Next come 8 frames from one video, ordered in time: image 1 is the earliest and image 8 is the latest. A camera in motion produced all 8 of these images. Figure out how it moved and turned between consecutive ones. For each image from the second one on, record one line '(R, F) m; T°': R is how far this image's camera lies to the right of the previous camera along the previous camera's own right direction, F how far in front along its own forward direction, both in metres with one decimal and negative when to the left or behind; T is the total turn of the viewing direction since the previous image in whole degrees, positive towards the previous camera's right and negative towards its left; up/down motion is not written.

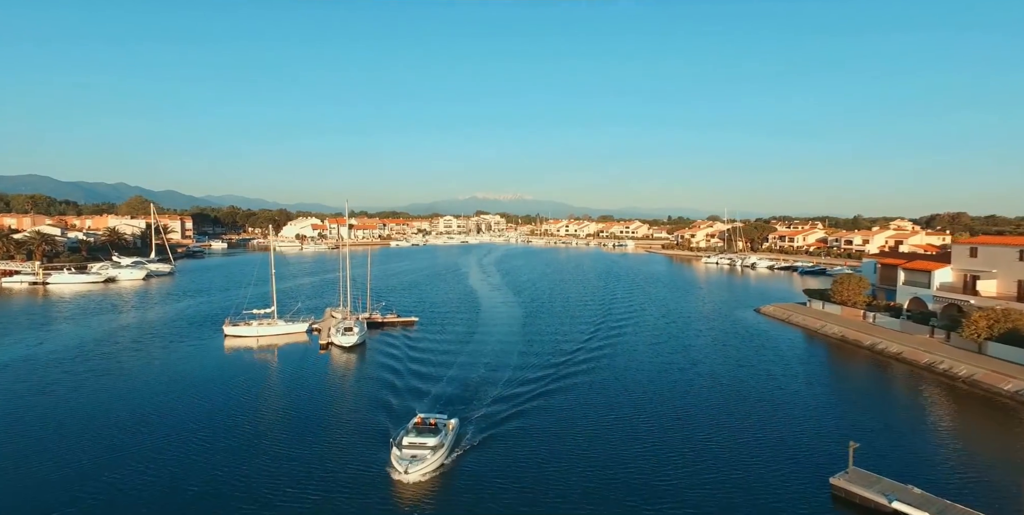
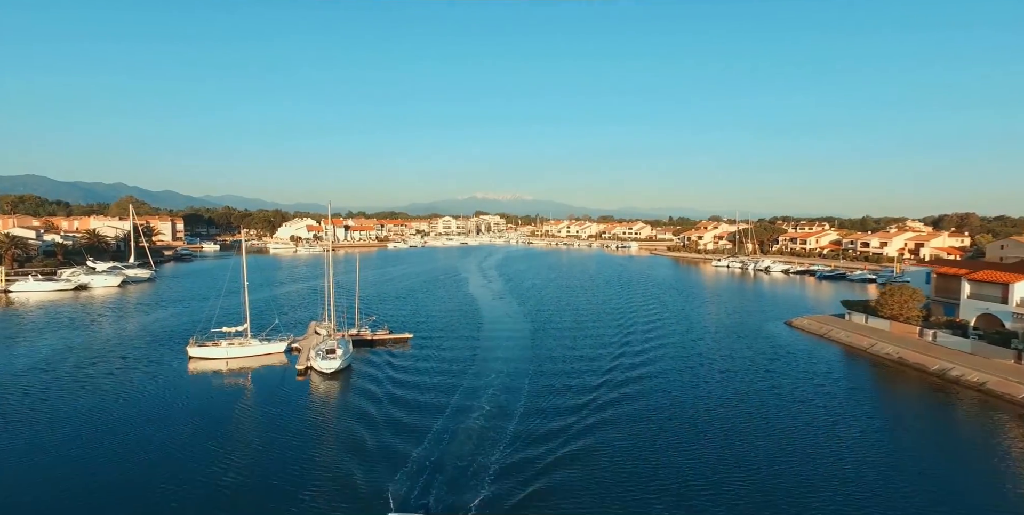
(-0.2, +1.8) m; 0°
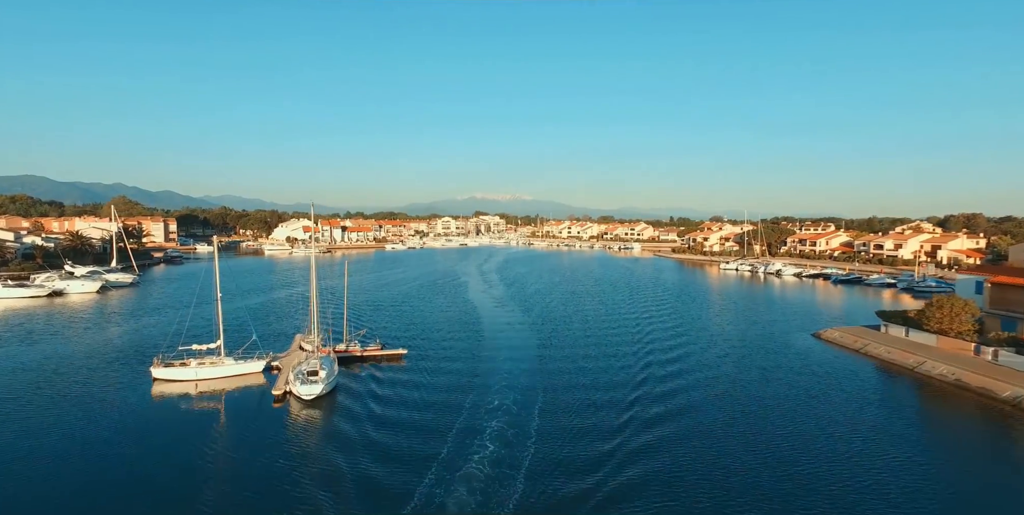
(-0.1, +1.4) m; 0°
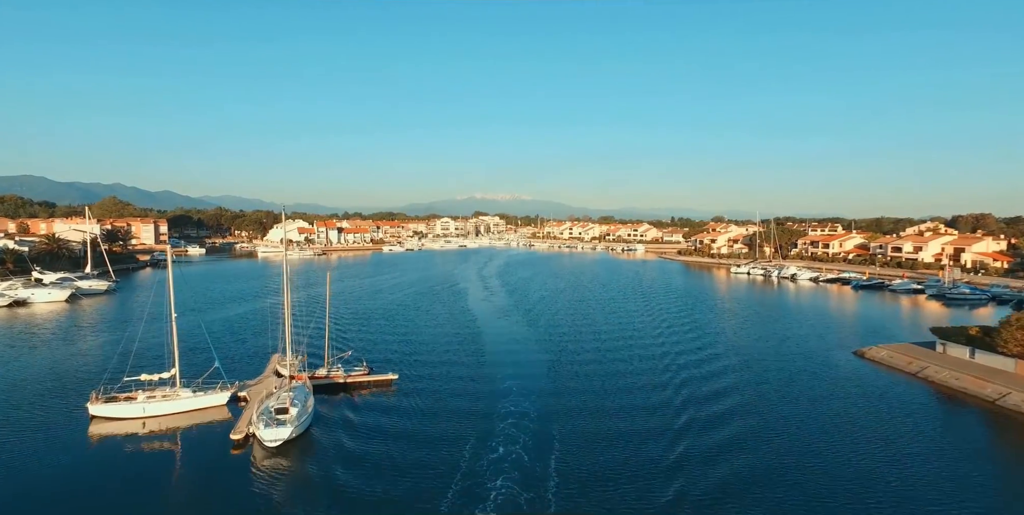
(-0.1, +1.7) m; 0°
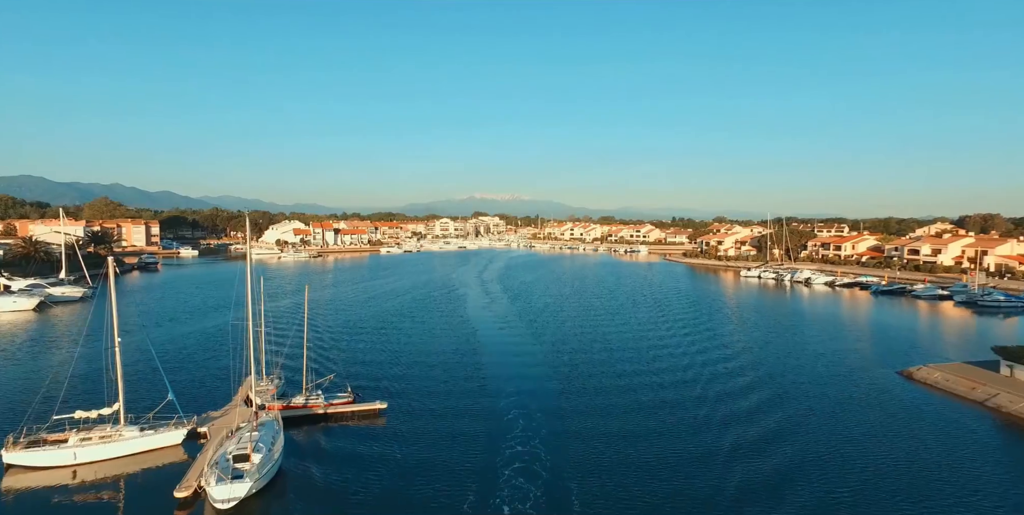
(-0.1, +1.5) m; 0°
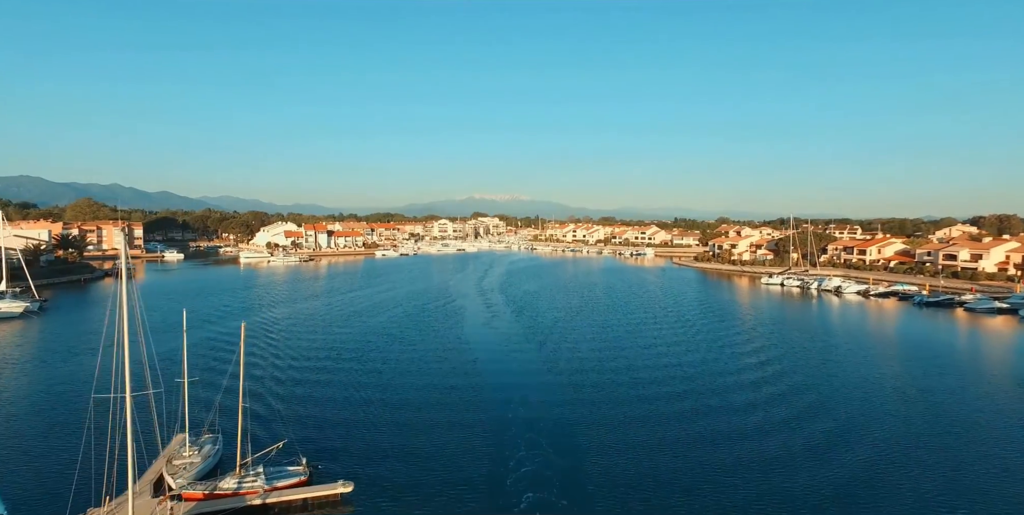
(-0.2, +2.8) m; 0°
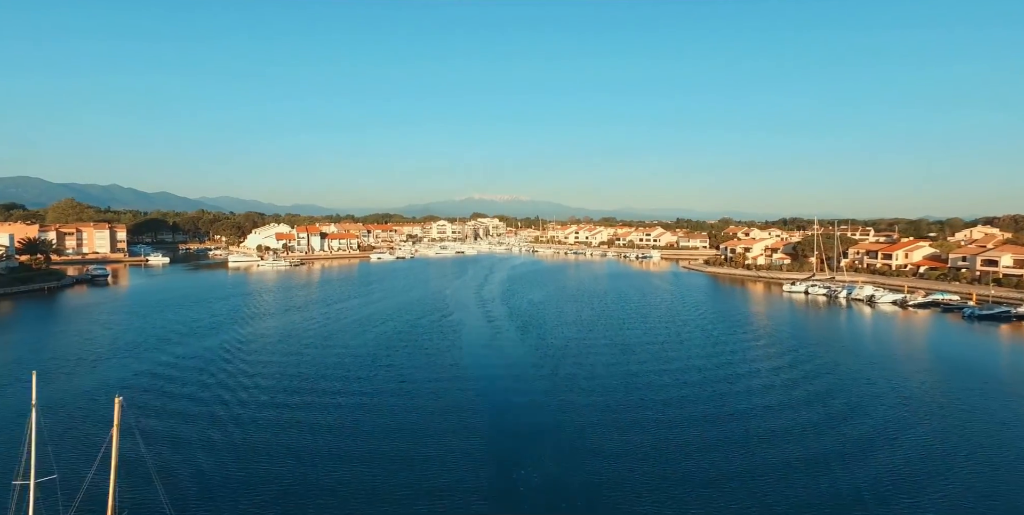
(-0.2, +2.6) m; 0°
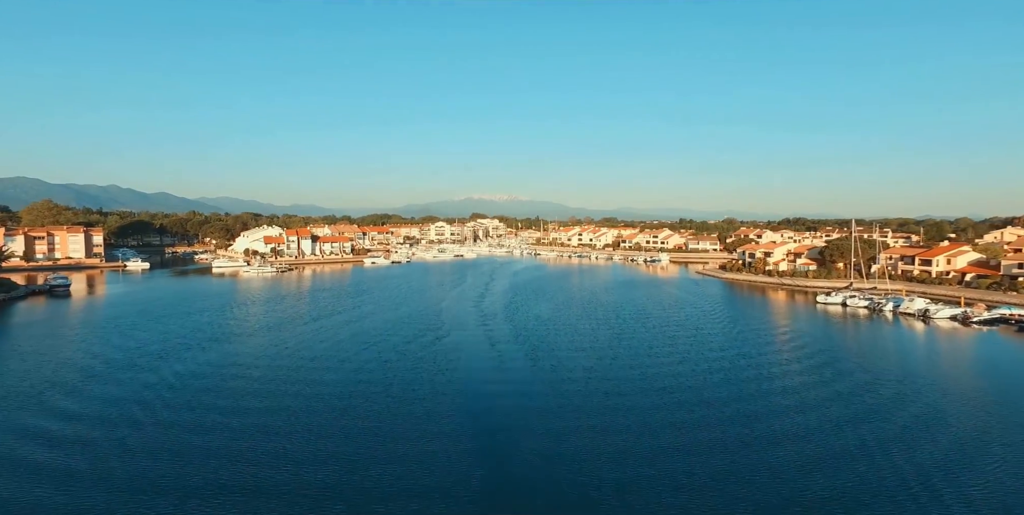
(-0.2, +3.3) m; 0°
